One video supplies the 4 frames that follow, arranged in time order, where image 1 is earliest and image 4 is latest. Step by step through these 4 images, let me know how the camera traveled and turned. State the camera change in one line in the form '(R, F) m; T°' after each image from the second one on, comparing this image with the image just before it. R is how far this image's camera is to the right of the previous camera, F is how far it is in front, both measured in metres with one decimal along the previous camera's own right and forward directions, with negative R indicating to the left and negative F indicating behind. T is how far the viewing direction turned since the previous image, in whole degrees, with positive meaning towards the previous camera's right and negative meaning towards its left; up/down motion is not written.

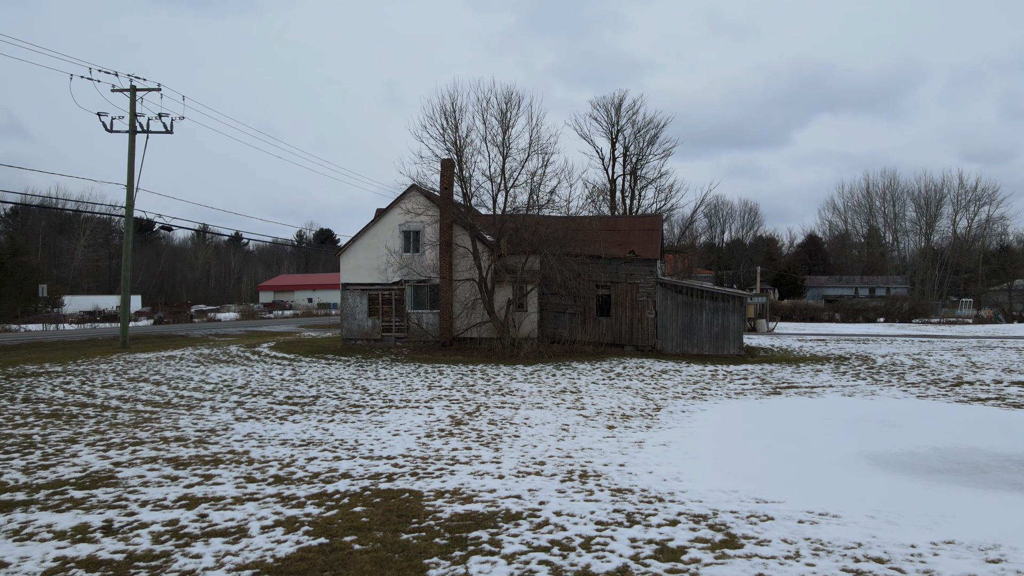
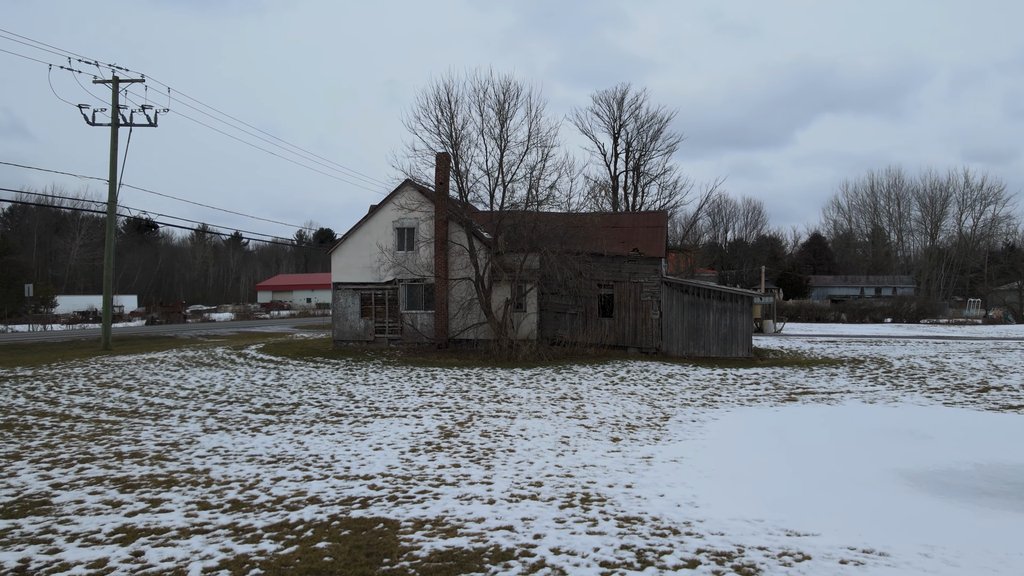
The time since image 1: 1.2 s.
(+0.1, +0.9) m; 0°
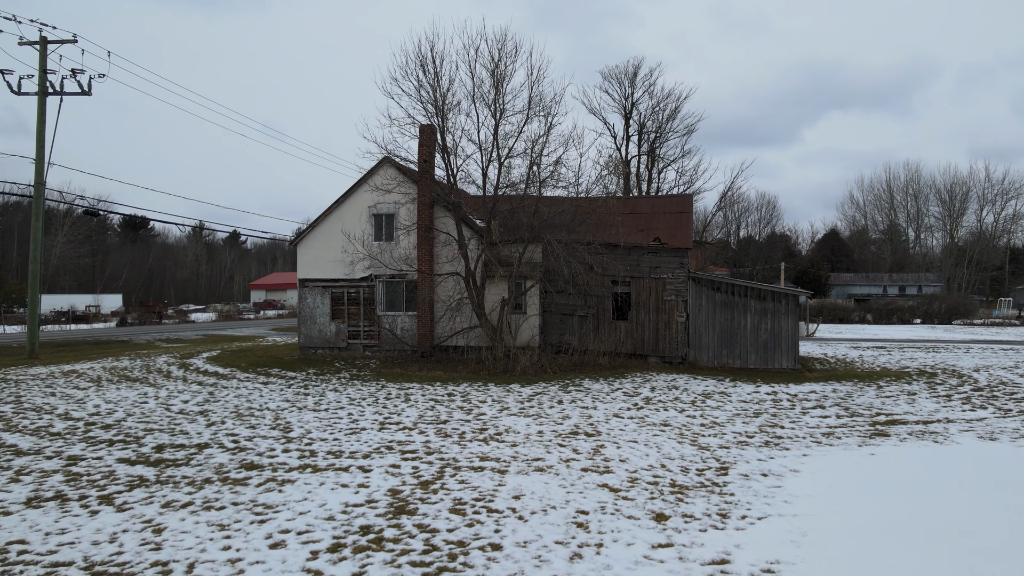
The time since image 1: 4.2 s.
(+0.1, +3.3) m; 0°
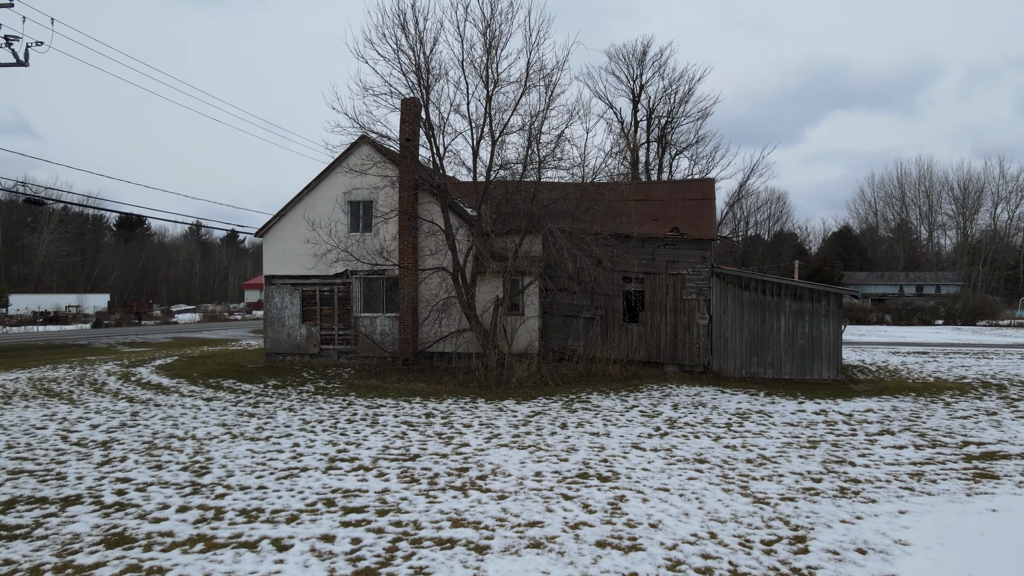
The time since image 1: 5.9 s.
(+0.1, +2.3) m; 0°
